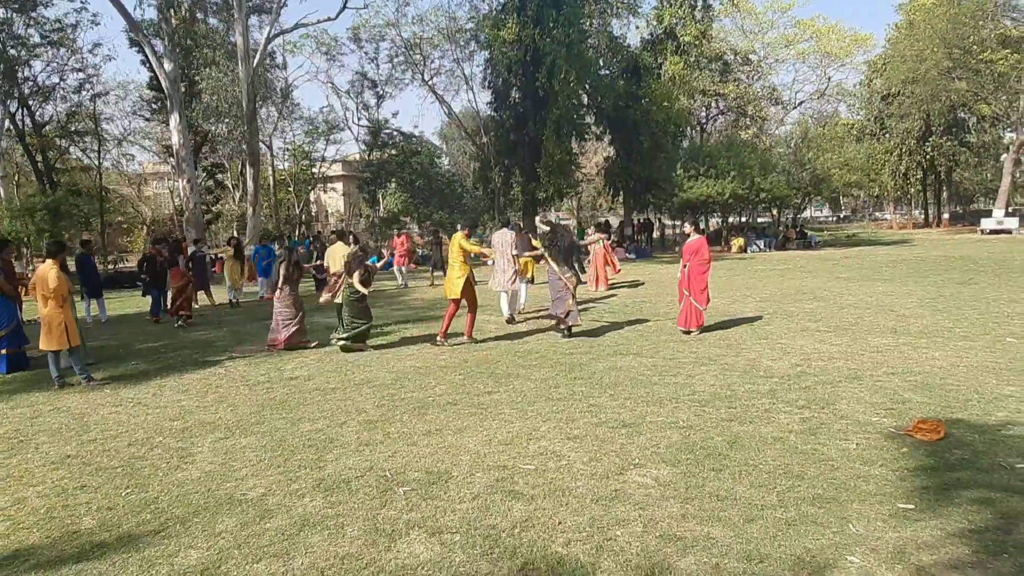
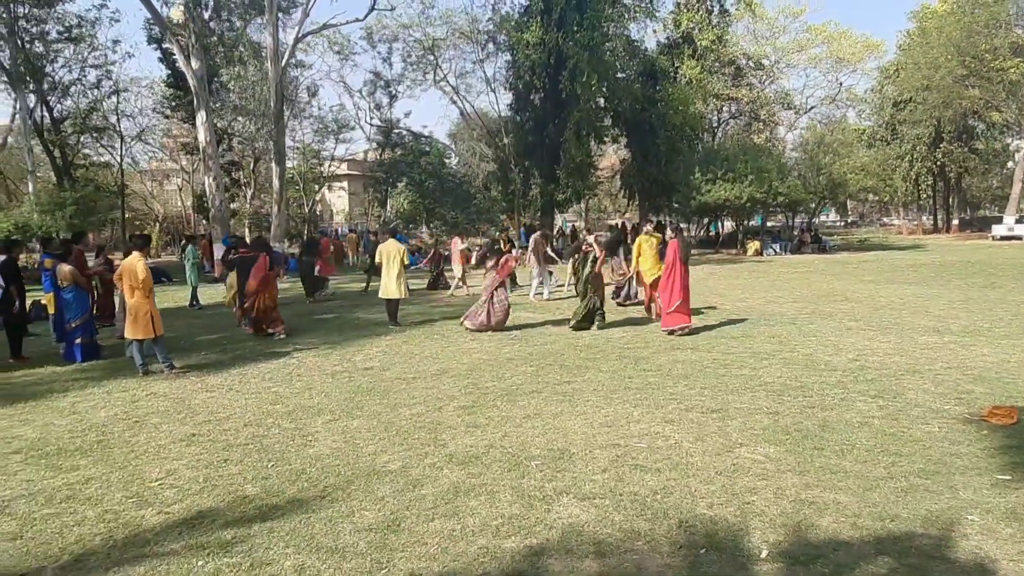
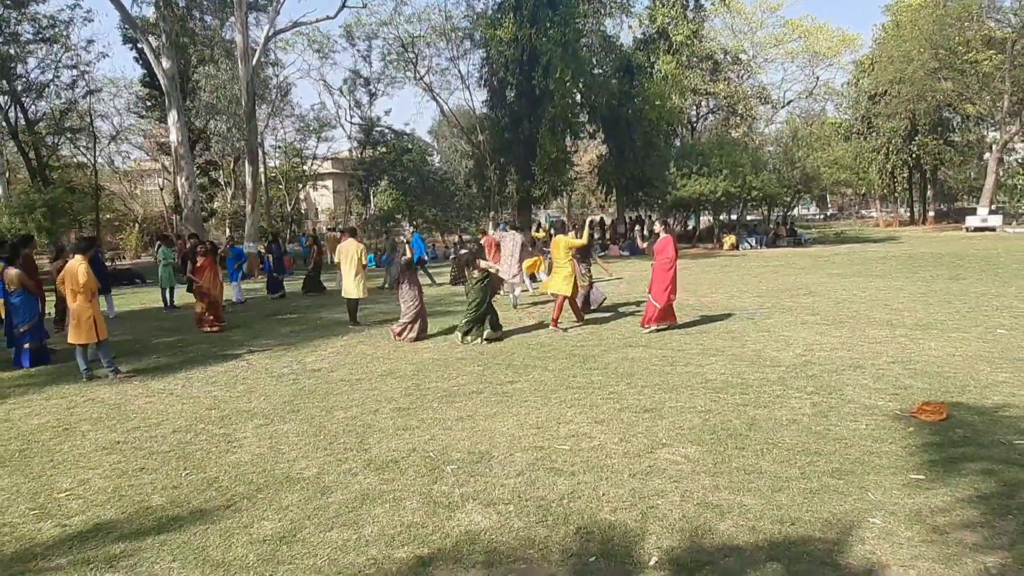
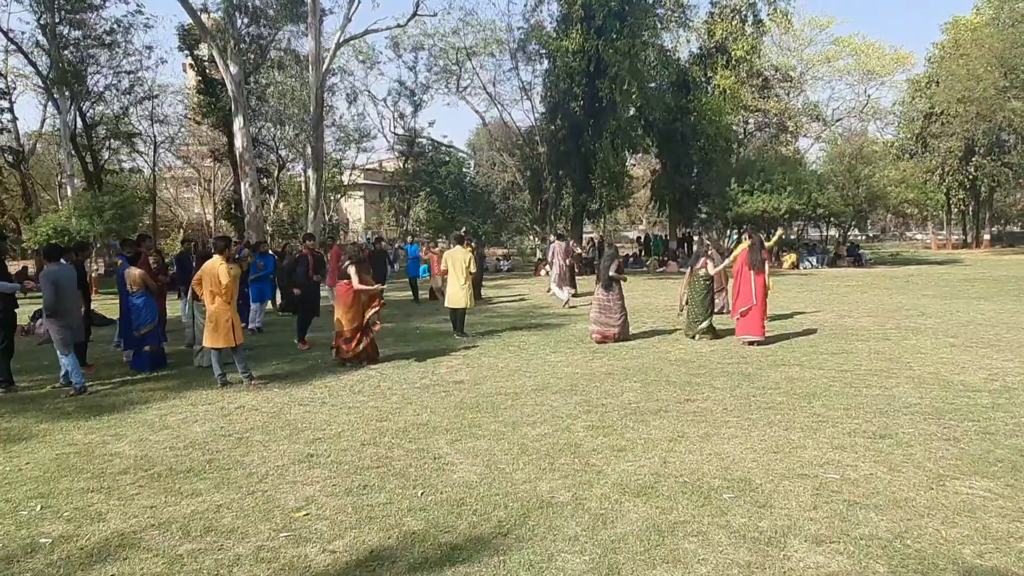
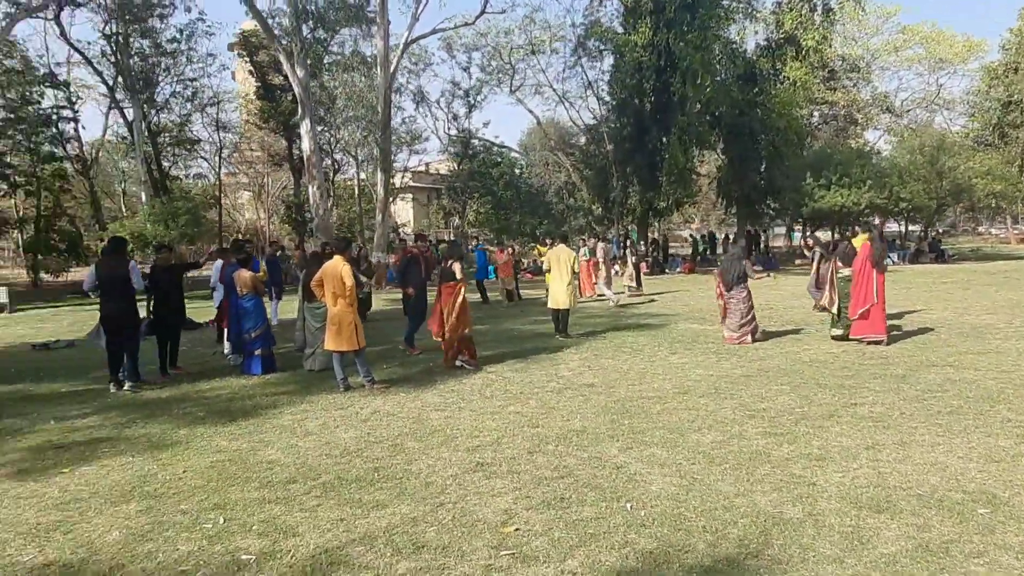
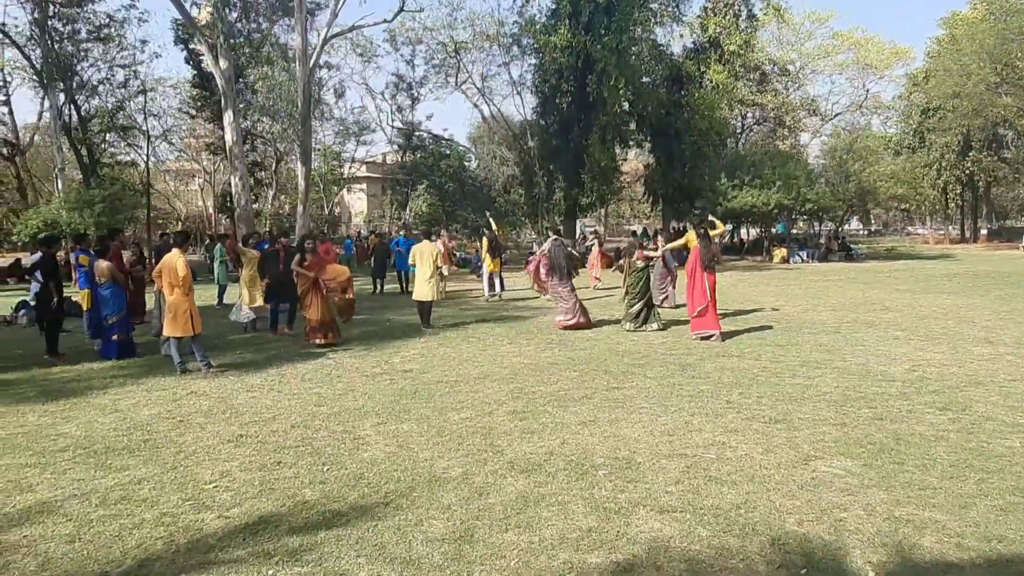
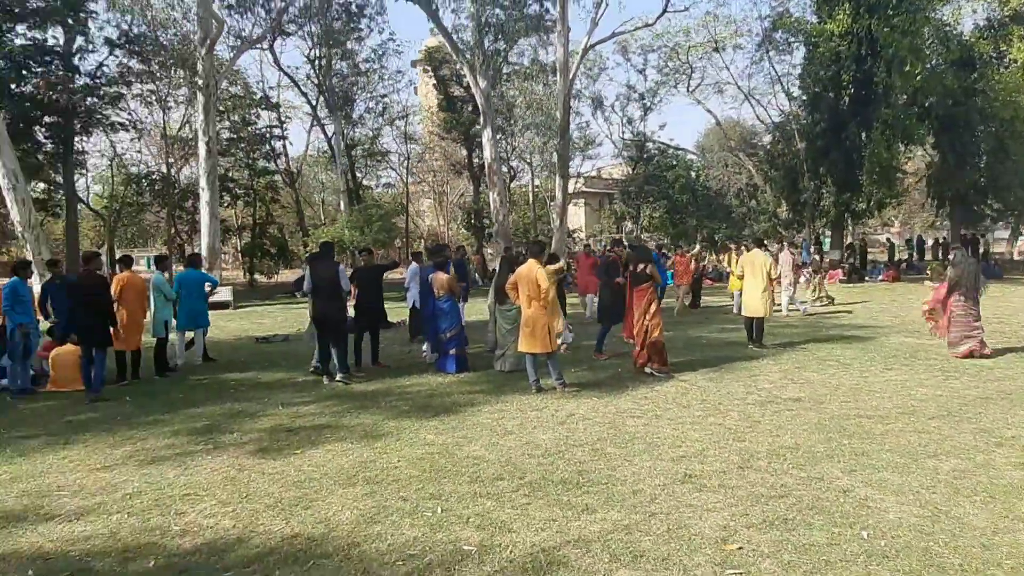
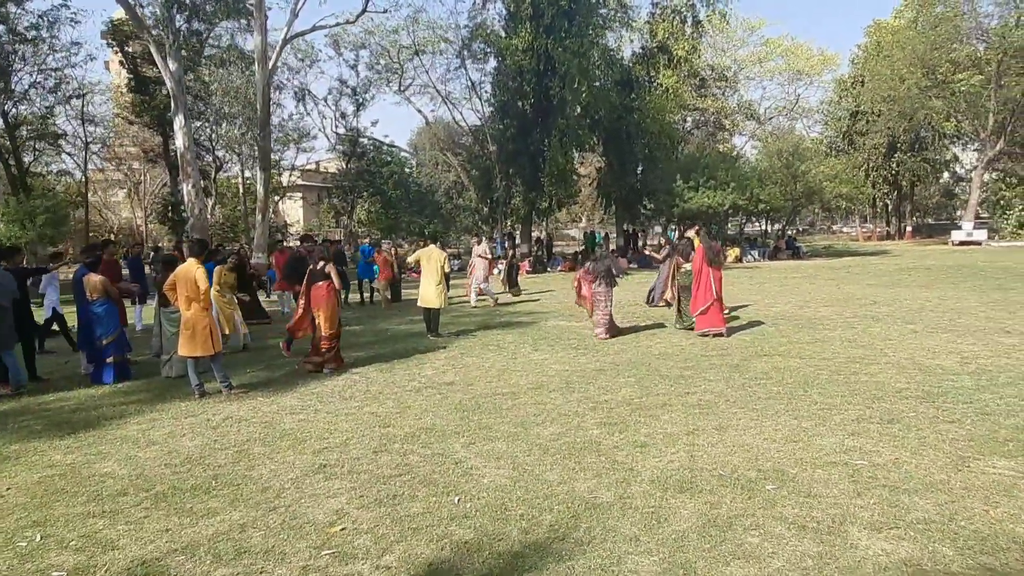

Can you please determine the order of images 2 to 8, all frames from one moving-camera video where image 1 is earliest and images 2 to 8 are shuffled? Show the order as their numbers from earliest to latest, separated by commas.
3, 2, 6, 4, 8, 5, 7
